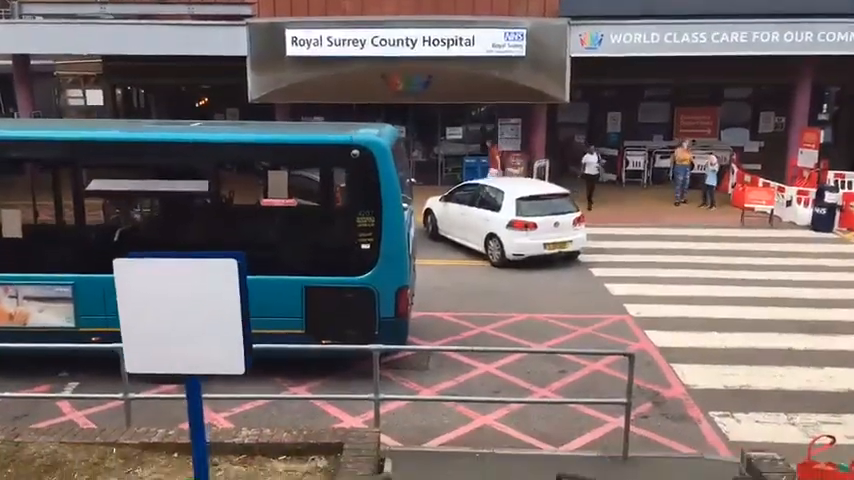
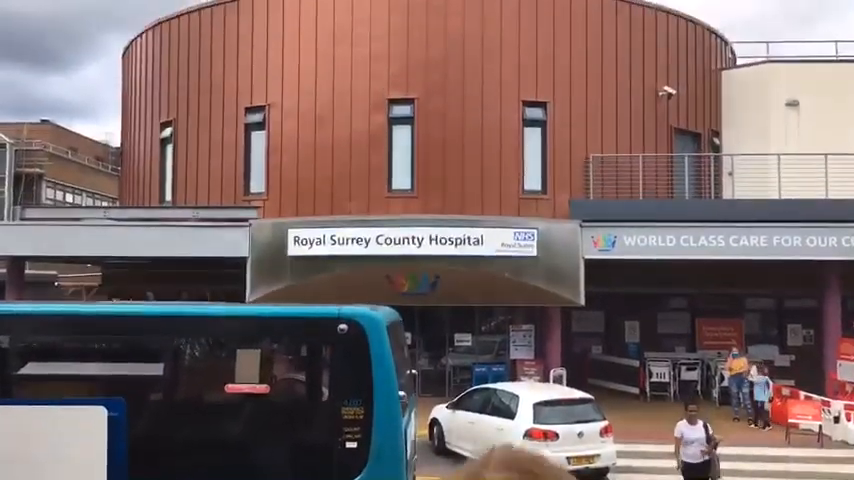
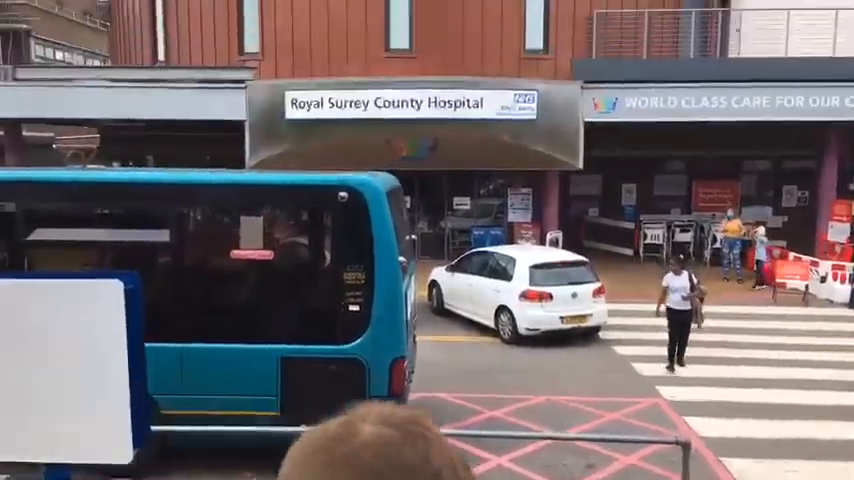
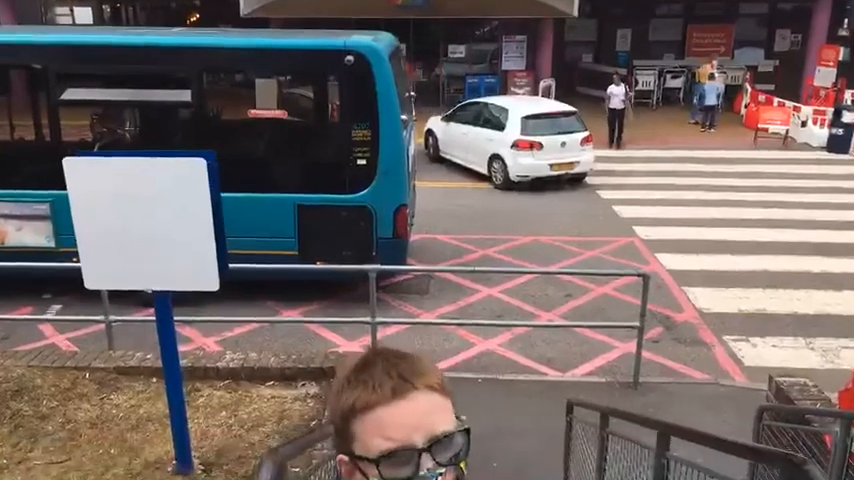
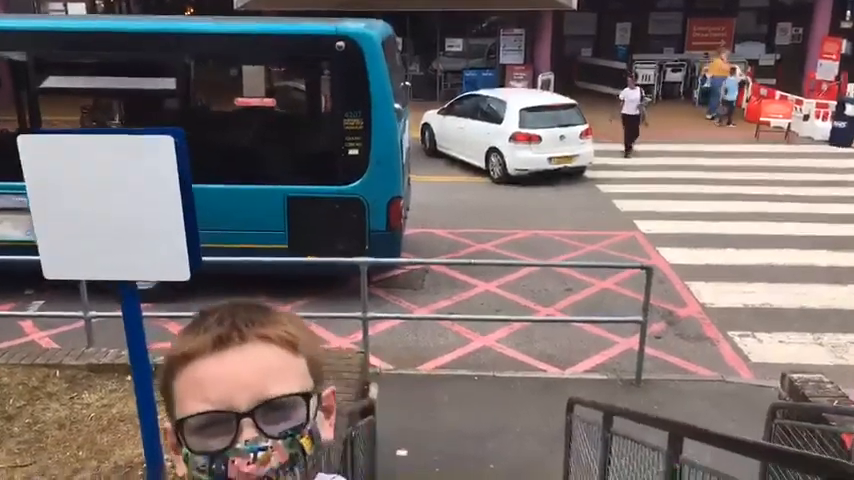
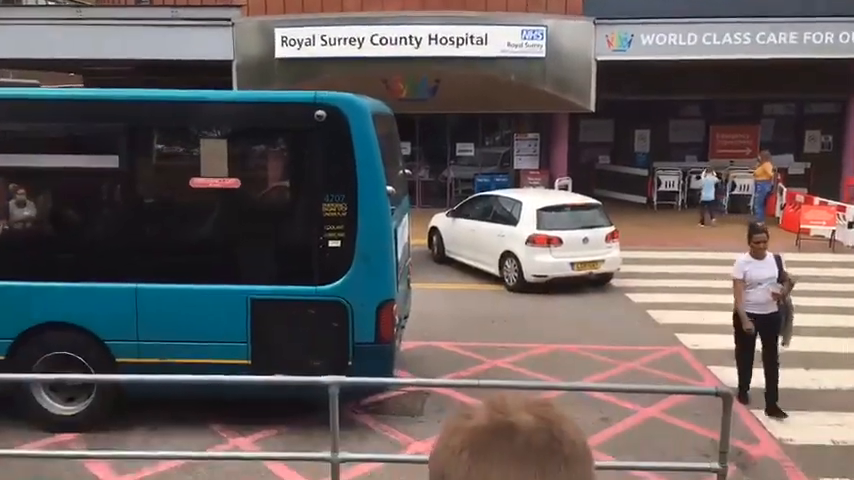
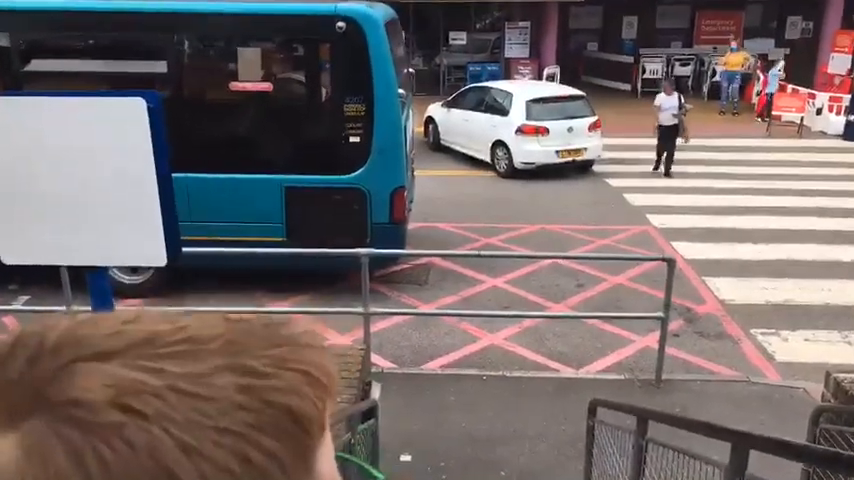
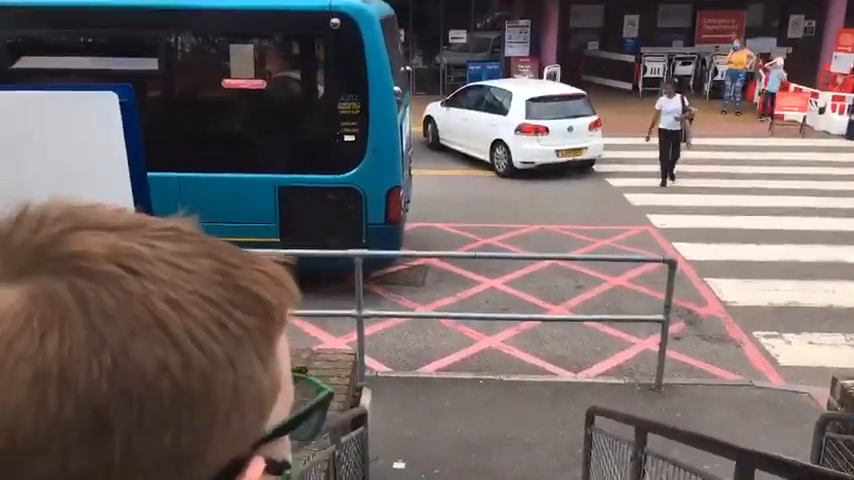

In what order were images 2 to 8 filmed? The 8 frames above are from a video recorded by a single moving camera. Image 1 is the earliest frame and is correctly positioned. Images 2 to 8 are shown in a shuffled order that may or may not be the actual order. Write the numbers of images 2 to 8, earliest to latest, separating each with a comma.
4, 5, 7, 8, 3, 2, 6
